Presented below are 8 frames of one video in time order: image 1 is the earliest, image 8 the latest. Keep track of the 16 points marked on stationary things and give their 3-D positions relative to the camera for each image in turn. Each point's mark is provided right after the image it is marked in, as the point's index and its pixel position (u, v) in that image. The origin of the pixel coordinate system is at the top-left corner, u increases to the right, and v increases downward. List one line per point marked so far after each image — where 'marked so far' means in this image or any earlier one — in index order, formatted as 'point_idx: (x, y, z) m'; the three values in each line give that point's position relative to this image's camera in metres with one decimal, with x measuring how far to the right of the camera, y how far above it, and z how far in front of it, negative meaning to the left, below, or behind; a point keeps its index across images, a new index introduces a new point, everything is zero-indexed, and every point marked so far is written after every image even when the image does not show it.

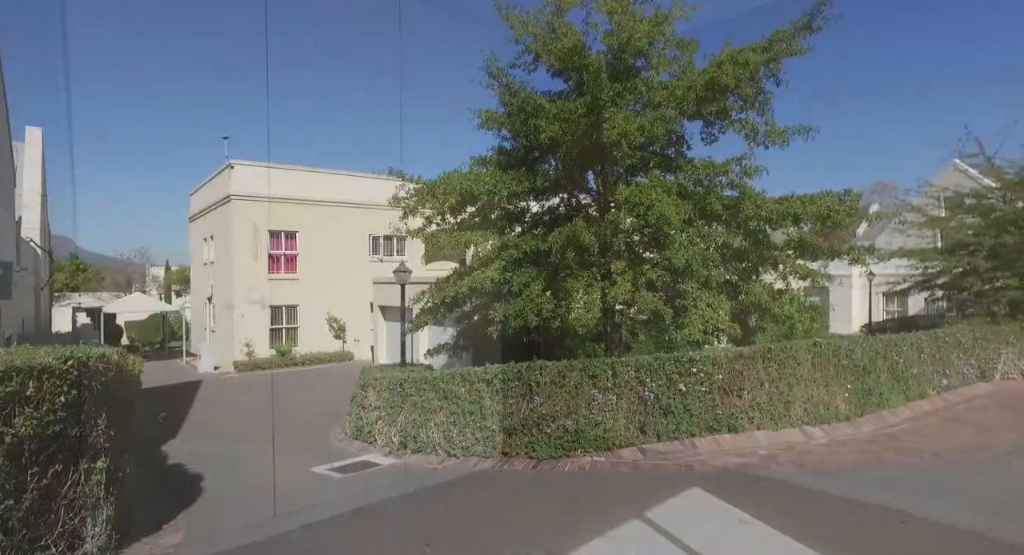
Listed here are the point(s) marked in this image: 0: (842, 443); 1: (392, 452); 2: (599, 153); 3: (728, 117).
0: (+3.6, -1.8, +6.6) m
1: (-1.4, -2.0, +7.1) m
2: (+1.1, +1.7, +8.1) m
3: (+2.8, +2.1, +8.1) m
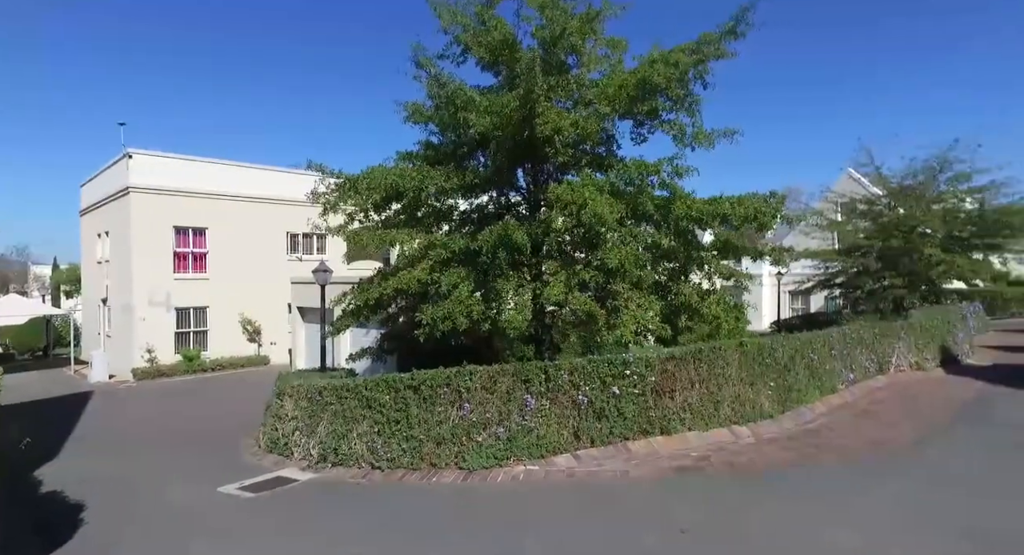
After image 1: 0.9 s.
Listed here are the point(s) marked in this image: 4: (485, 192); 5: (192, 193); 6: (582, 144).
0: (+2.8, -1.8, +6.7) m
1: (-2.2, -2.0, +6.5) m
2: (+0.2, +1.7, +7.9) m
3: (+1.9, +2.1, +8.1) m
4: (-0.4, +1.2, +8.2) m
5: (-10.2, +2.7, +19.5) m
6: (+0.9, +1.7, +7.8) m
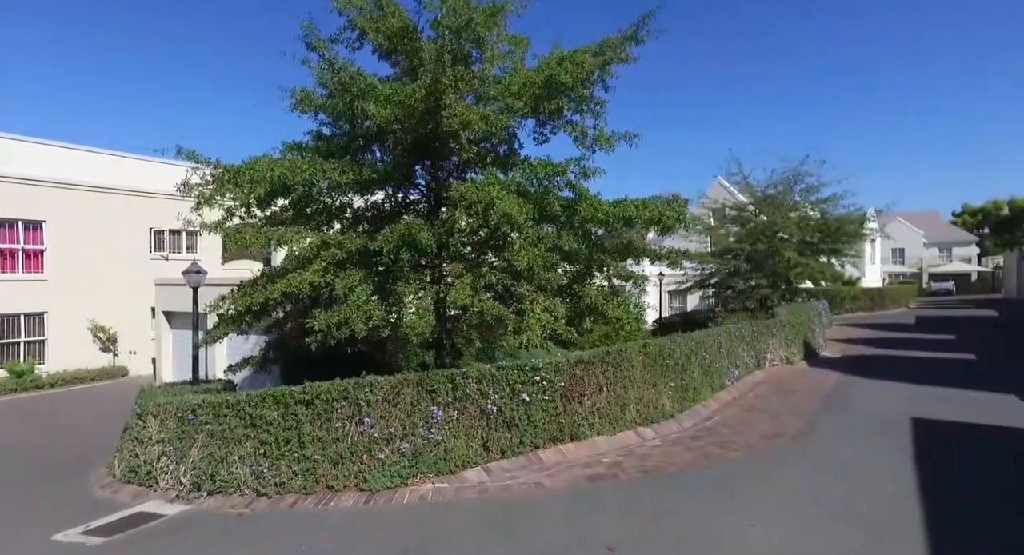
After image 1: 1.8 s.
0: (+1.8, -1.8, +6.8) m
1: (-3.1, -2.0, +5.7) m
2: (-1.0, +1.6, +7.4) m
3: (+0.6, +2.1, +8.0) m
4: (-1.6, +1.1, +7.7) m
5: (-13.4, +2.7, +17.0) m
6: (-0.3, +1.7, +7.5) m
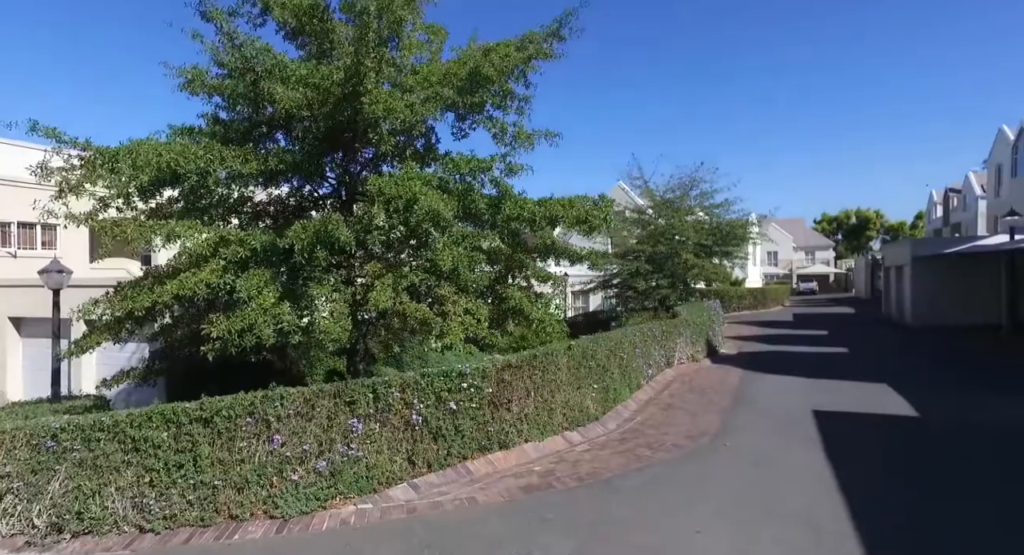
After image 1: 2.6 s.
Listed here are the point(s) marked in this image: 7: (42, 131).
0: (+1.0, -1.8, +6.6) m
1: (-3.7, -2.0, +4.8) m
2: (-1.9, +1.6, +6.9) m
3: (-0.4, +2.1, +7.7) m
4: (-2.6, +1.1, +7.0) m
5: (-15.7, +2.7, +14.3) m
6: (-1.2, +1.7, +7.1) m
7: (-4.5, +1.4, +5.9) m
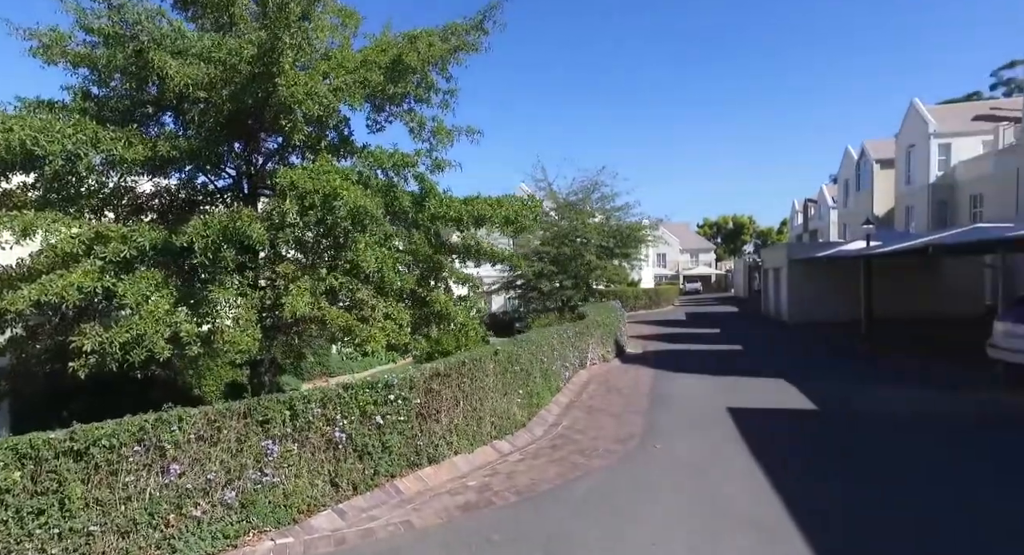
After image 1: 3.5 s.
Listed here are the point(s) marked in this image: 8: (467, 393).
0: (+0.2, -1.9, +6.4) m
1: (-4.1, -2.1, +3.8) m
2: (-2.6, +1.6, +6.2) m
3: (-1.3, +2.1, +7.2) m
4: (-3.3, +1.1, +6.2) m
5: (-17.5, +2.6, +11.2) m
6: (-2.0, +1.7, +6.5) m
7: (-5.1, +1.4, +4.8) m
8: (-0.5, -1.2, +6.4) m
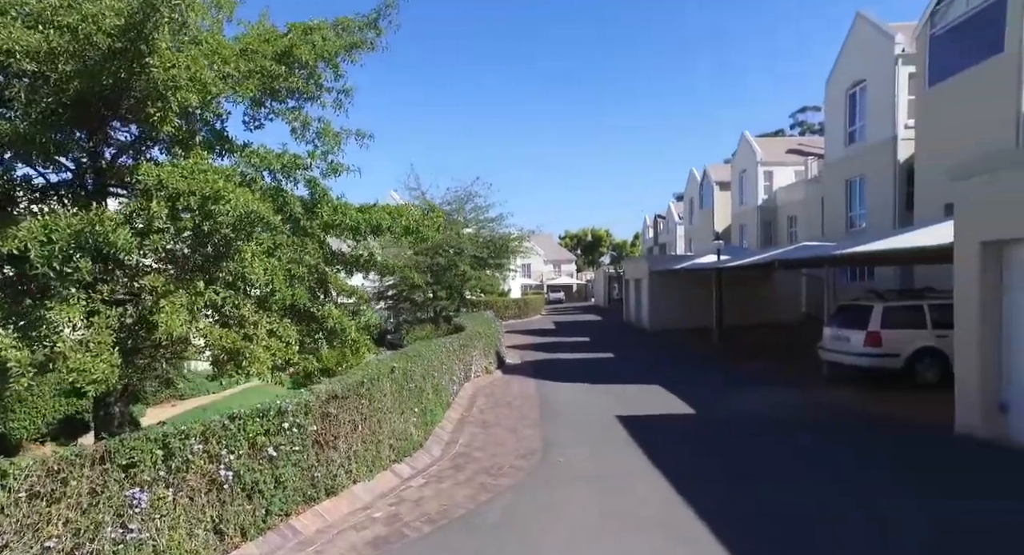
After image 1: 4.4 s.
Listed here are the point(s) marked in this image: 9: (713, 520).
0: (-0.8, -2.0, +6.1) m
1: (-4.4, -2.1, +2.6) m
2: (-3.5, +1.5, +5.3) m
3: (-2.4, +1.9, +6.6) m
4: (-4.2, +1.0, +5.2) m
5: (-19.1, +2.5, +6.9) m
6: (-3.0, +1.5, +5.7) m
7: (-5.6, +1.3, +3.4) m
8: (-1.4, -1.3, +5.9) m
9: (+1.6, -2.0, +4.9) m
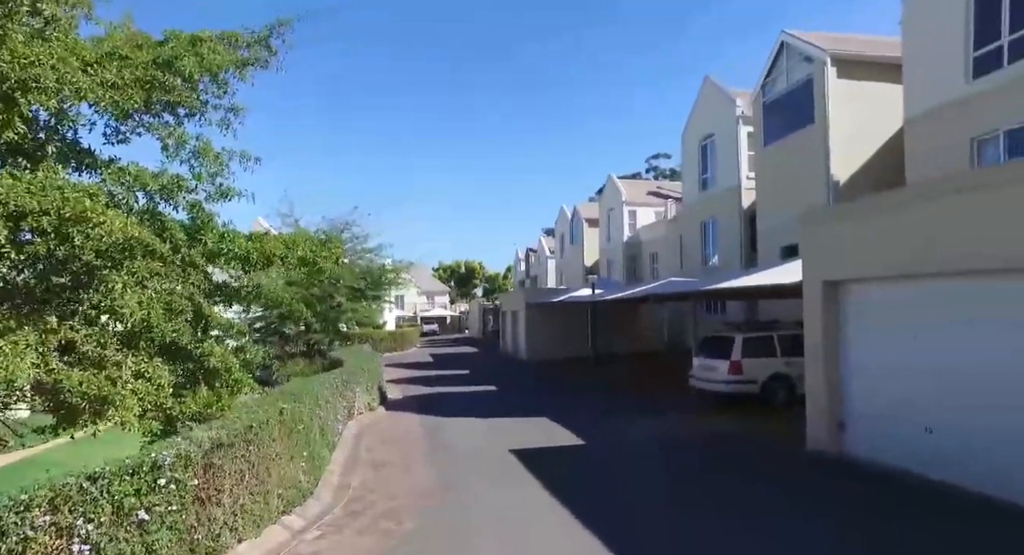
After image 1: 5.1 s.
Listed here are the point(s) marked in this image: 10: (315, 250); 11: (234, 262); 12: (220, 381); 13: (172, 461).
0: (-1.7, -2.3, +5.6) m
1: (-4.5, -2.2, +1.5) m
2: (-4.2, +1.3, +4.5) m
3: (-3.4, +1.6, +6.0) m
4: (-4.8, +0.8, +4.2) m
5: (-19.7, +2.4, +2.9) m
6: (-3.8, +1.3, +5.0) m
7: (-5.8, +1.2, +2.2) m
8: (-2.3, -1.6, +5.3) m
9: (+0.9, -2.3, +5.0) m
10: (-2.2, +0.3, +6.8) m
11: (-2.7, +0.2, +5.8) m
12: (-3.0, -1.0, +6.0) m
13: (-2.4, -1.3, +4.4) m
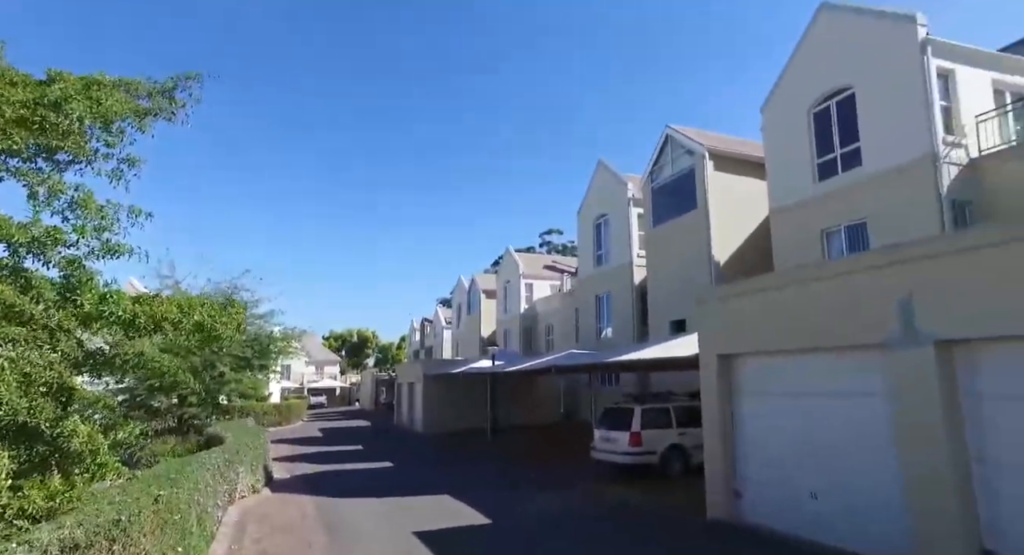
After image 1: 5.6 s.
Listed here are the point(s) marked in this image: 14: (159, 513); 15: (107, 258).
0: (-2.4, -2.8, +4.9) m
1: (-4.5, -2.2, +0.4) m
2: (-4.6, +0.9, +3.7) m
3: (-4.1, +1.0, +5.4) m
4: (-5.2, +0.4, +3.3) m
5: (-19.7, +2.6, -0.3) m
6: (-4.3, +0.8, +4.3) m
7: (-5.9, +1.1, +1.2) m
8: (-3.0, -2.1, +4.6) m
9: (+0.3, -2.8, +4.7) m
10: (-3.1, -0.4, +6.3) m
11: (-3.4, -0.4, +5.2) m
12: (-3.7, -1.6, +5.2) m
13: (-2.9, -1.7, +3.6) m
14: (-3.1, -2.2, +5.5) m
15: (-3.3, +0.2, +5.0) m
